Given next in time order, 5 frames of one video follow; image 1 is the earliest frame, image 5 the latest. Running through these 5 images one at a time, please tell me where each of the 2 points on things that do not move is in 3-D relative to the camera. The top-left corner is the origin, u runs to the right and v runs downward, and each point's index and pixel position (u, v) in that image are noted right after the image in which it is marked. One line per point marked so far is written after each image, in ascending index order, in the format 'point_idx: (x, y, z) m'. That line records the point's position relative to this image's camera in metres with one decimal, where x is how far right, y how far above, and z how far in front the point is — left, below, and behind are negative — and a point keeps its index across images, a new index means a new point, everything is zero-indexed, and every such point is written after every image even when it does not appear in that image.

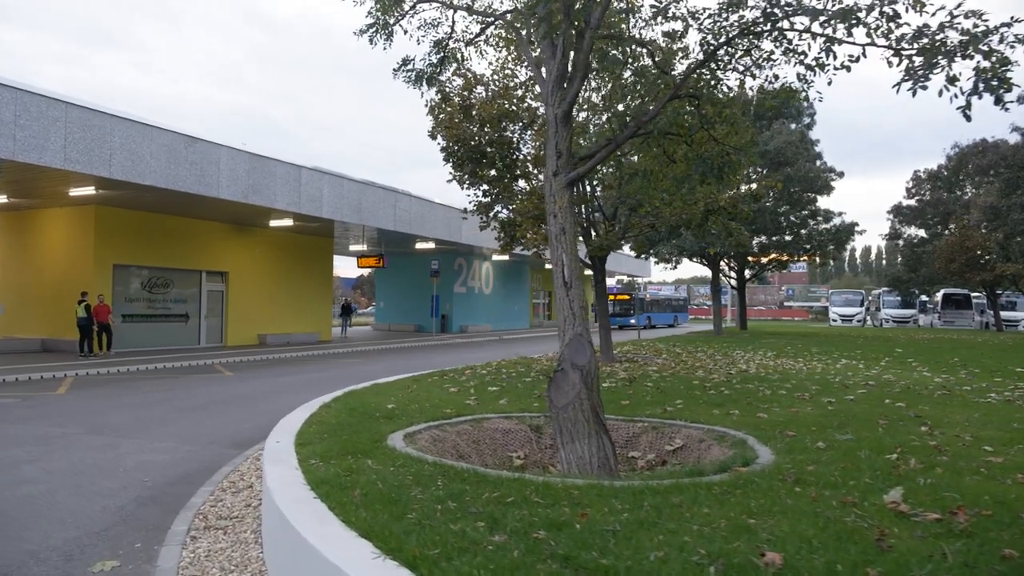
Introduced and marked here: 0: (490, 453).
0: (-0.2, -1.5, +6.9) m
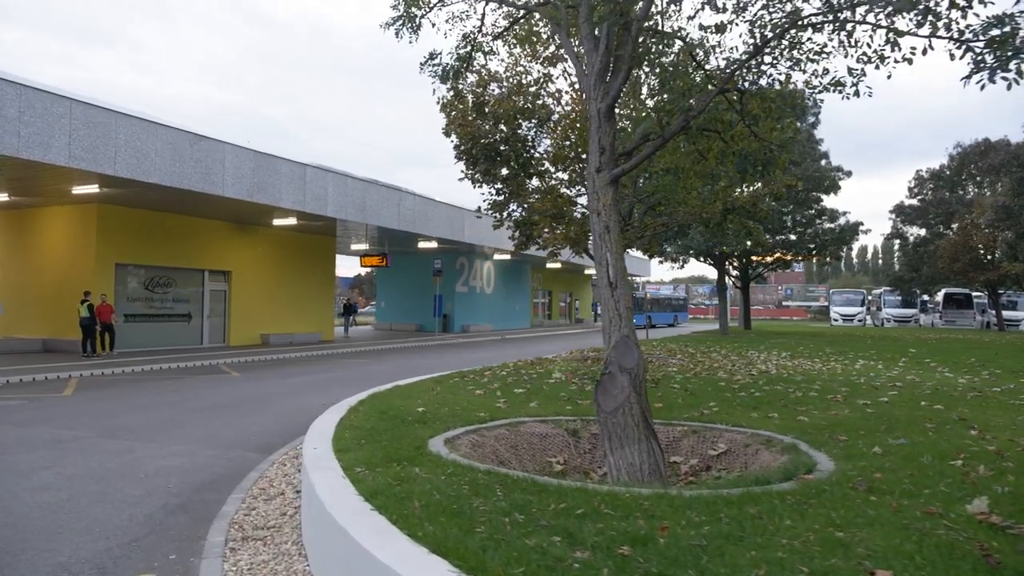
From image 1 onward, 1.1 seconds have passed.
0: (+0.1, -1.5, +6.7) m
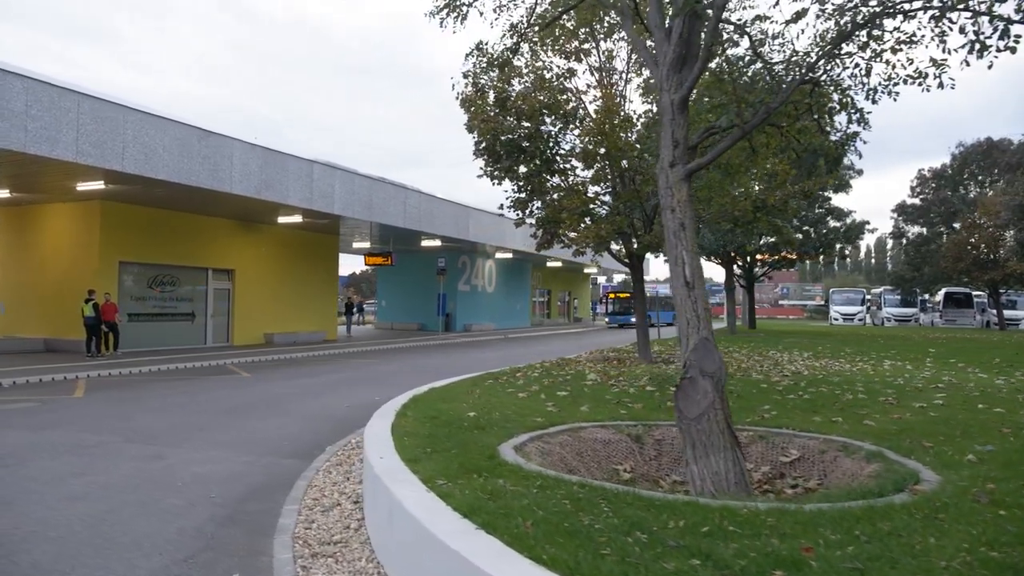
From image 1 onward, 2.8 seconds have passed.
0: (+0.7, -1.5, +6.4) m
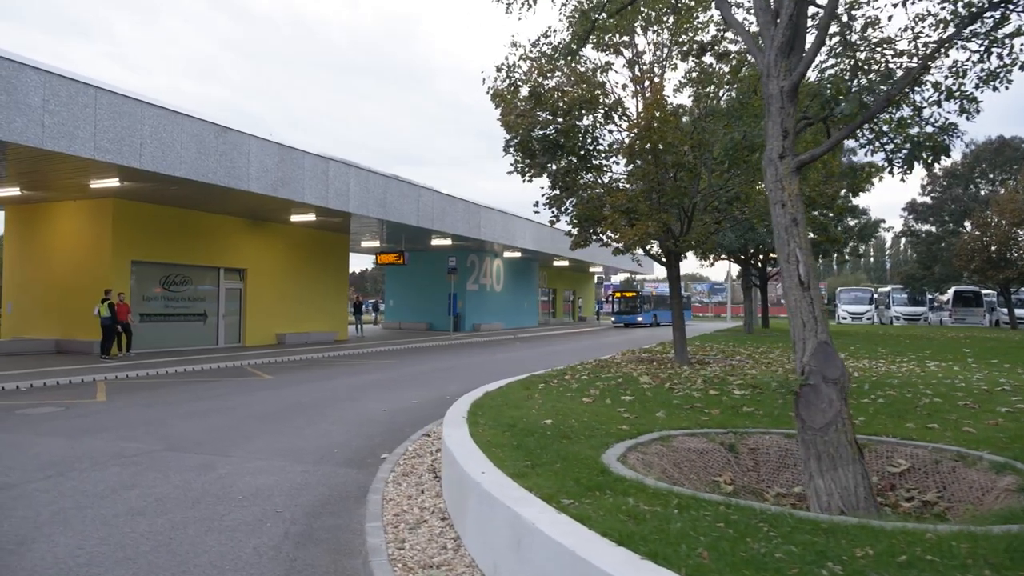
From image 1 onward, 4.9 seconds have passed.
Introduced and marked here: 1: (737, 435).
0: (+1.4, -1.5, +6.0) m
1: (+1.9, -1.3, +6.7) m
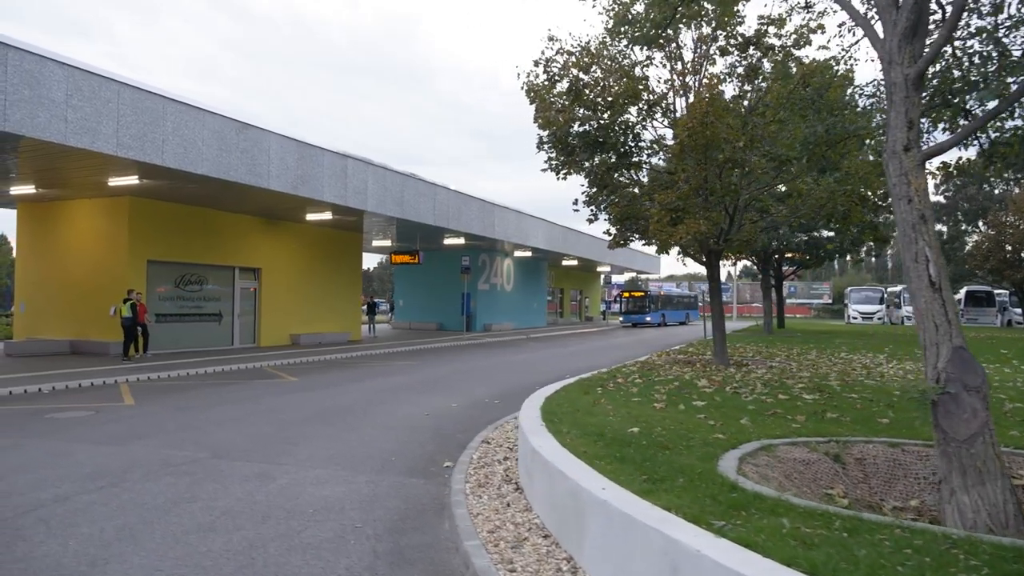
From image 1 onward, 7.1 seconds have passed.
0: (+2.2, -1.5, +5.6) m
1: (+2.7, -1.3, +6.3) m
